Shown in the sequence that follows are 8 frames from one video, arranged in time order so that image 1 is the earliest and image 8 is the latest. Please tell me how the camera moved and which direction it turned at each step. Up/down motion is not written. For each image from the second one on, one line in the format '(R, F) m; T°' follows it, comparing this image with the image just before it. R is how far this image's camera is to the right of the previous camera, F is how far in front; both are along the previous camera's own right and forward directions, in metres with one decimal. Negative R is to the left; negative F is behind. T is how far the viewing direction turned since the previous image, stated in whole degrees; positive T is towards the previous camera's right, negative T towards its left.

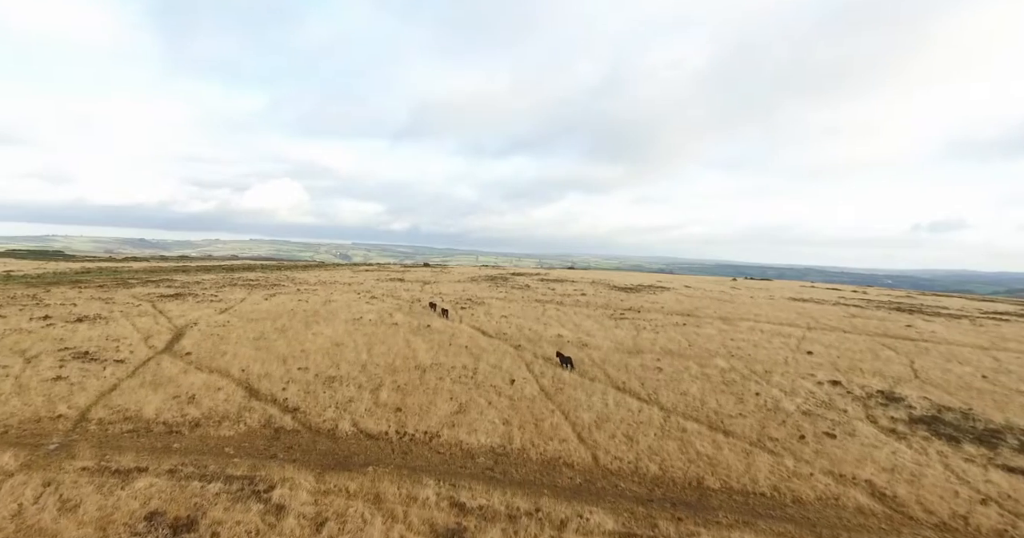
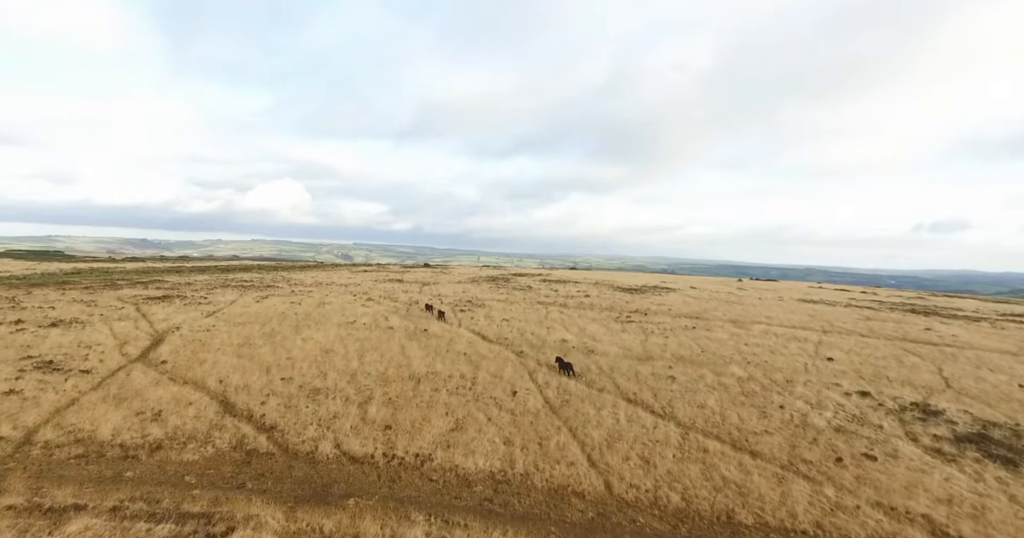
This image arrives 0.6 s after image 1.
(0.0, +1.9) m; 0°
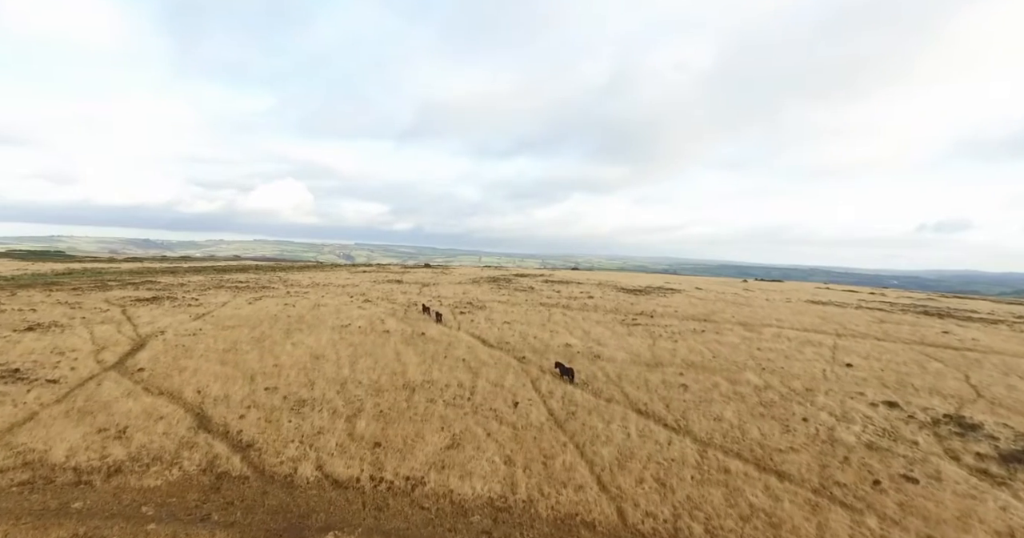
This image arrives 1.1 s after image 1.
(0.0, +1.6) m; 0°
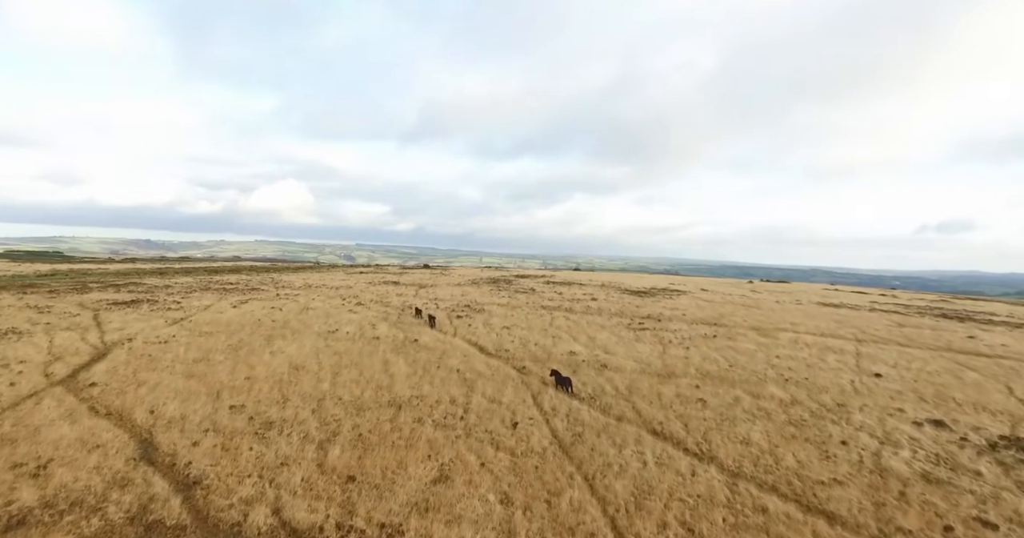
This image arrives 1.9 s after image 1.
(+0.1, +2.4) m; 0°
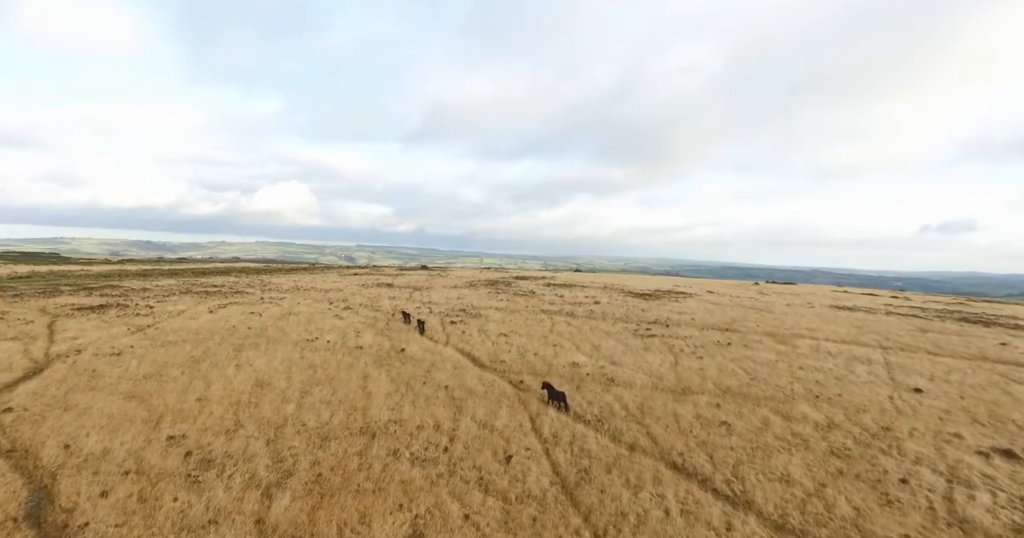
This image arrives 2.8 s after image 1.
(+0.3, +3.0) m; 0°
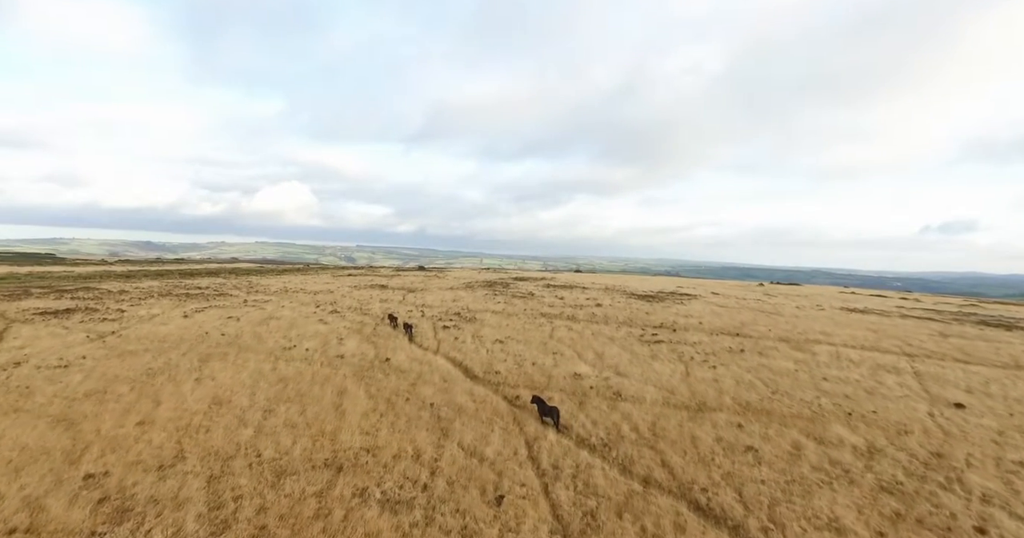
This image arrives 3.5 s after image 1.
(+0.3, +2.6) m; 0°
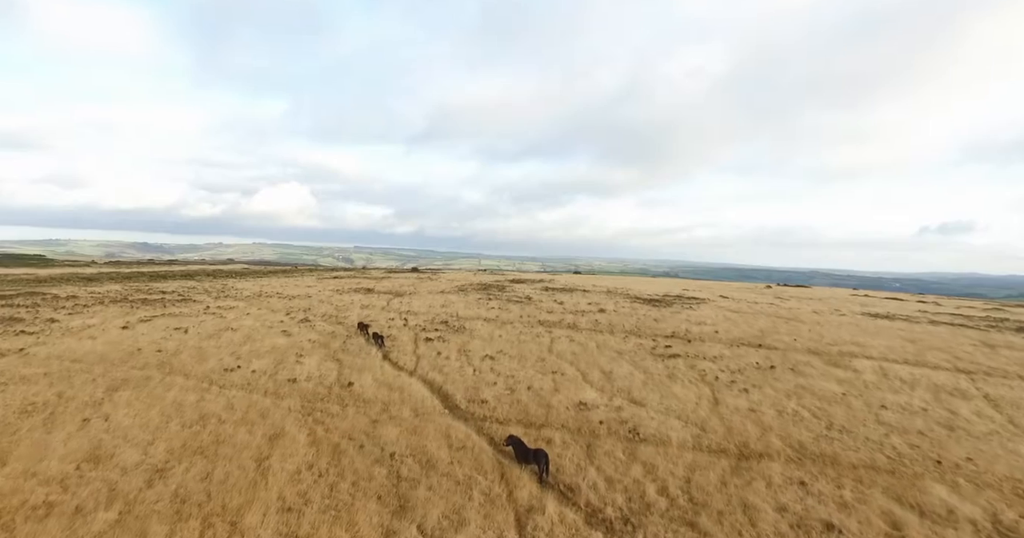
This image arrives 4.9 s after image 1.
(+0.4, +4.9) m; 0°
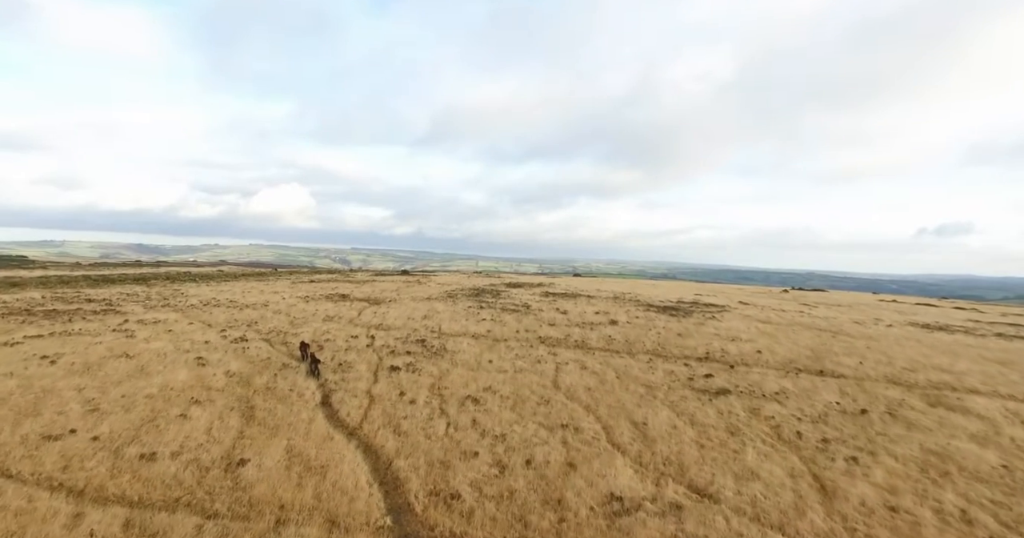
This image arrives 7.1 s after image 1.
(+0.3, +8.2) m; 0°
